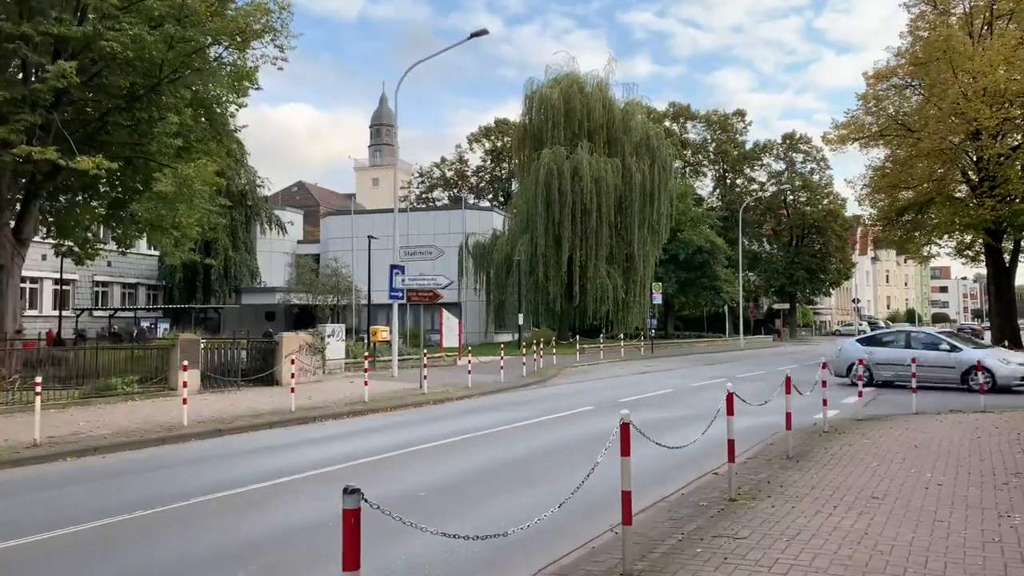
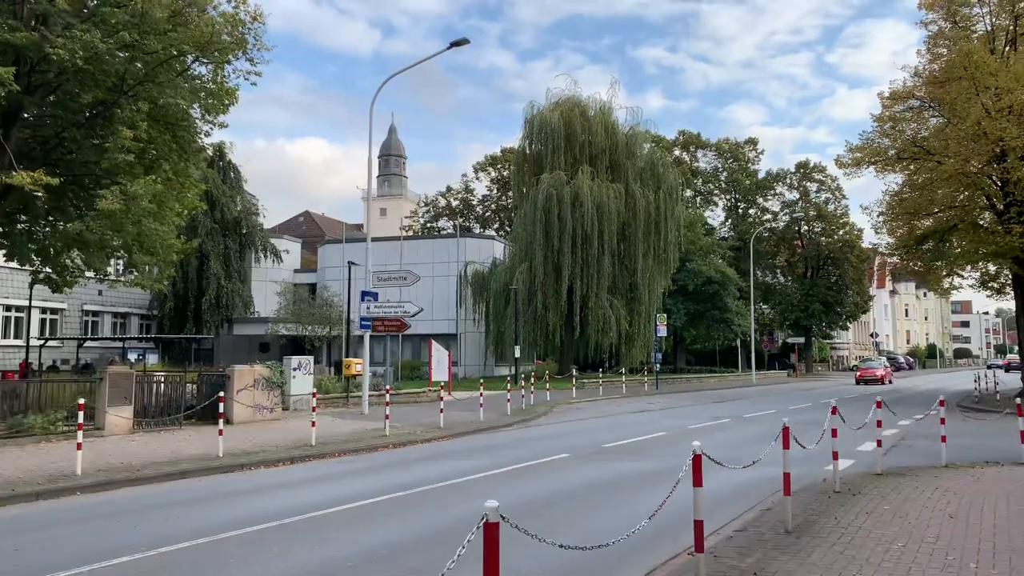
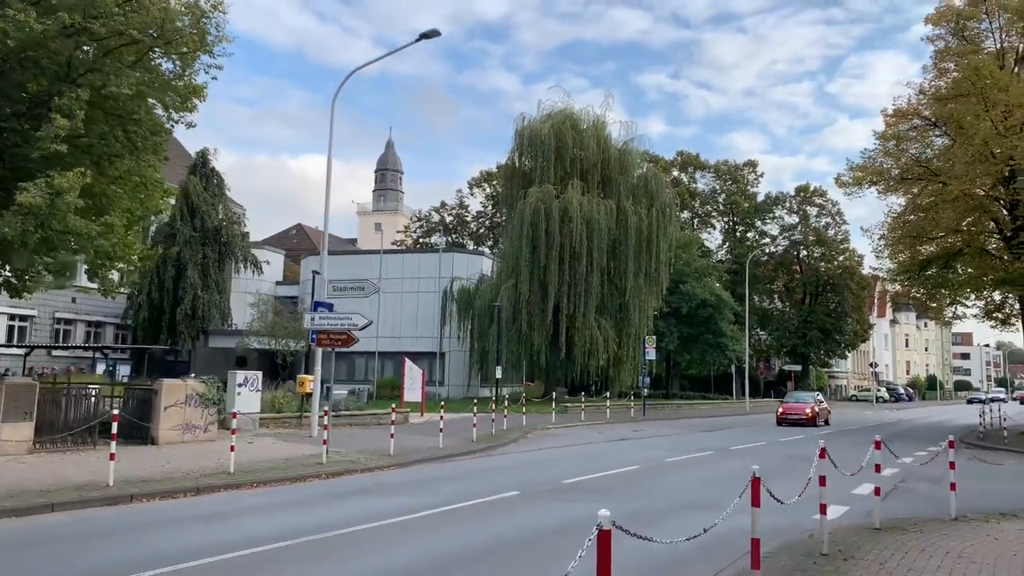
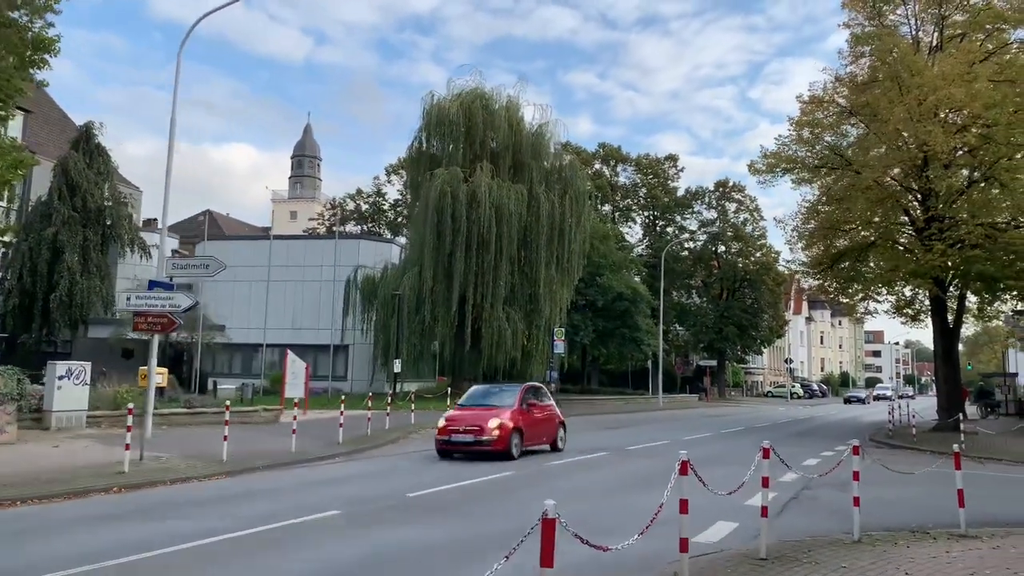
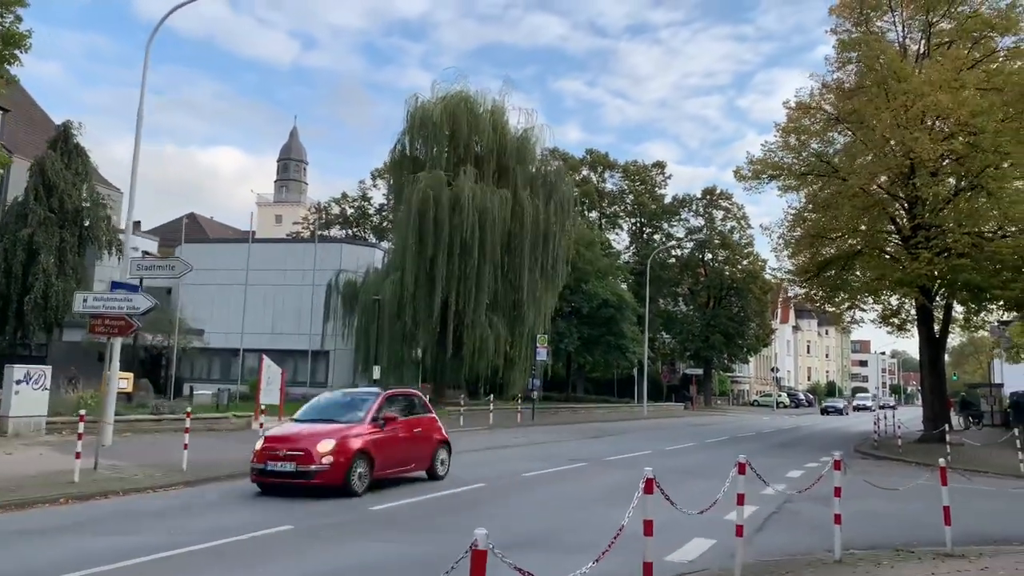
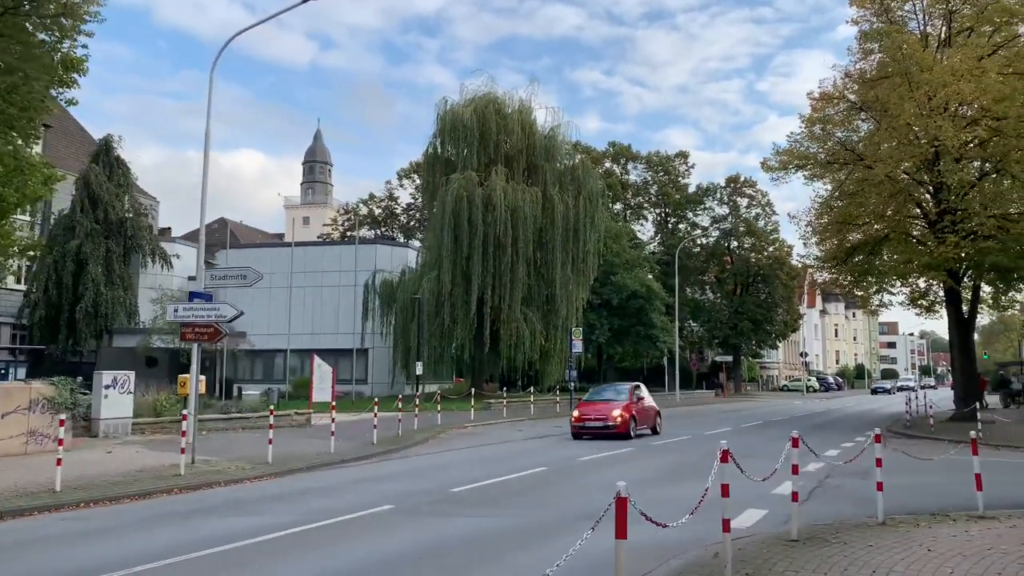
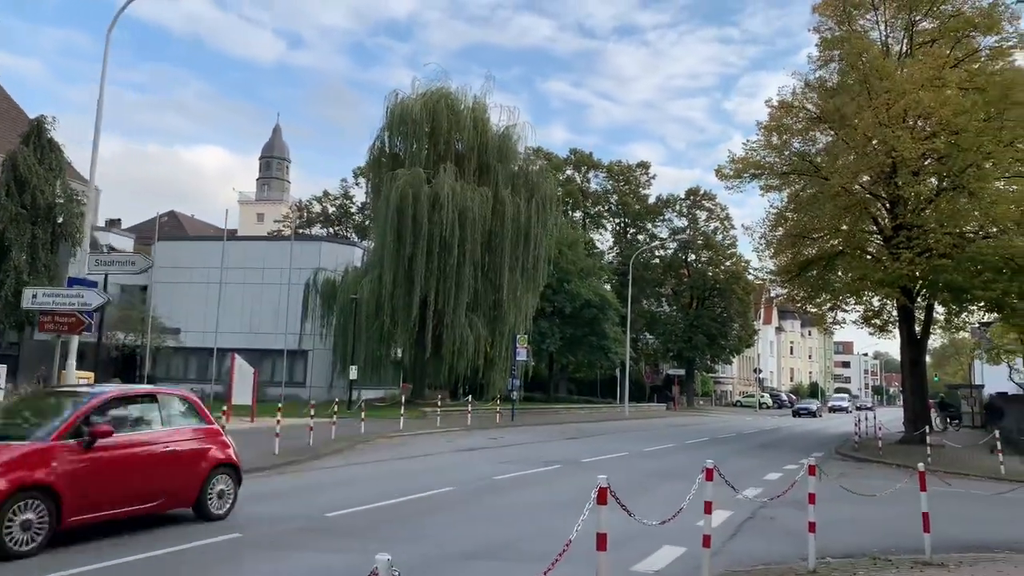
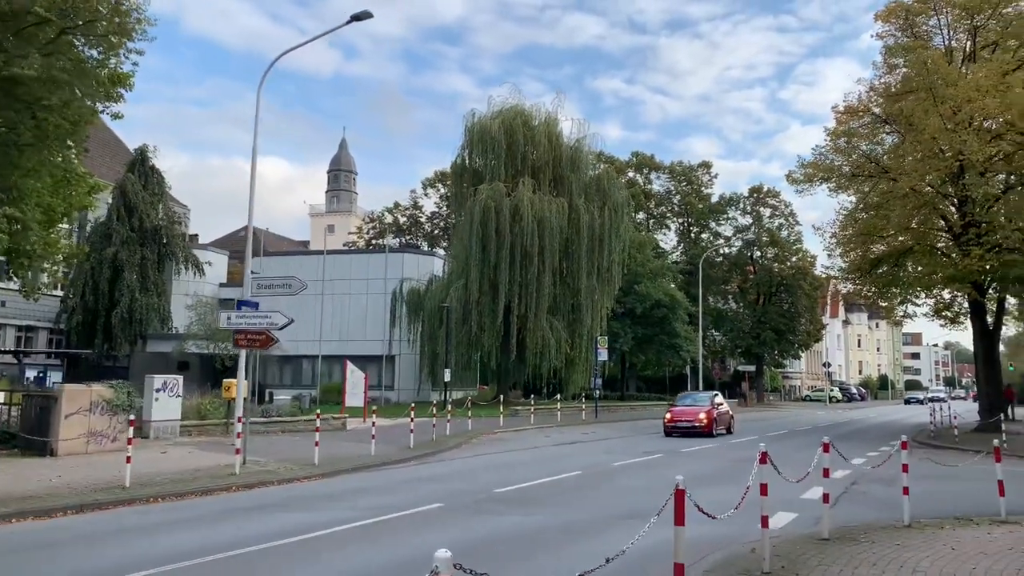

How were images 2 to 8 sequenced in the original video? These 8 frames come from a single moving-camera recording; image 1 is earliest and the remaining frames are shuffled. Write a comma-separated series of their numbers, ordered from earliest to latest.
2, 3, 8, 6, 4, 5, 7
